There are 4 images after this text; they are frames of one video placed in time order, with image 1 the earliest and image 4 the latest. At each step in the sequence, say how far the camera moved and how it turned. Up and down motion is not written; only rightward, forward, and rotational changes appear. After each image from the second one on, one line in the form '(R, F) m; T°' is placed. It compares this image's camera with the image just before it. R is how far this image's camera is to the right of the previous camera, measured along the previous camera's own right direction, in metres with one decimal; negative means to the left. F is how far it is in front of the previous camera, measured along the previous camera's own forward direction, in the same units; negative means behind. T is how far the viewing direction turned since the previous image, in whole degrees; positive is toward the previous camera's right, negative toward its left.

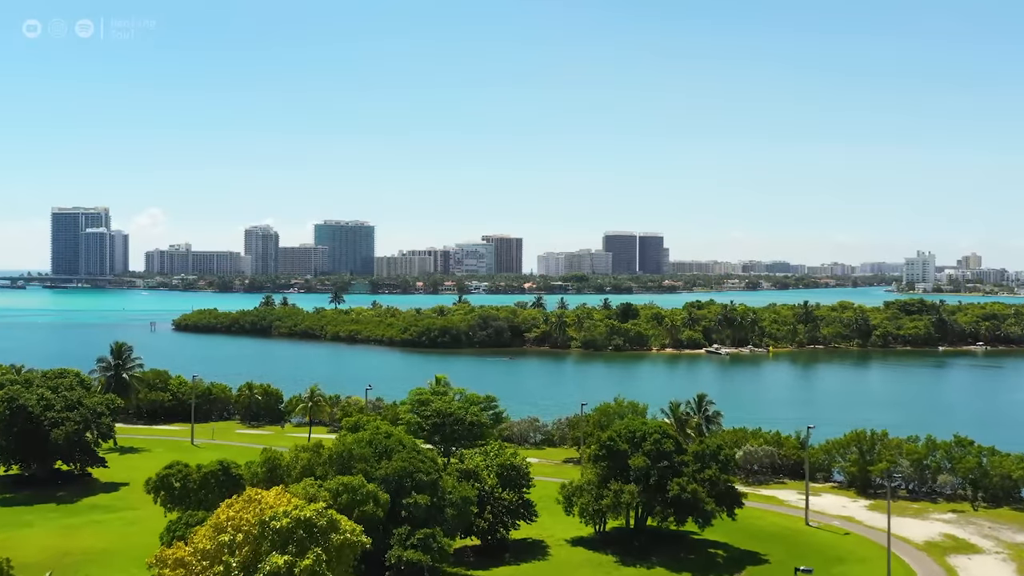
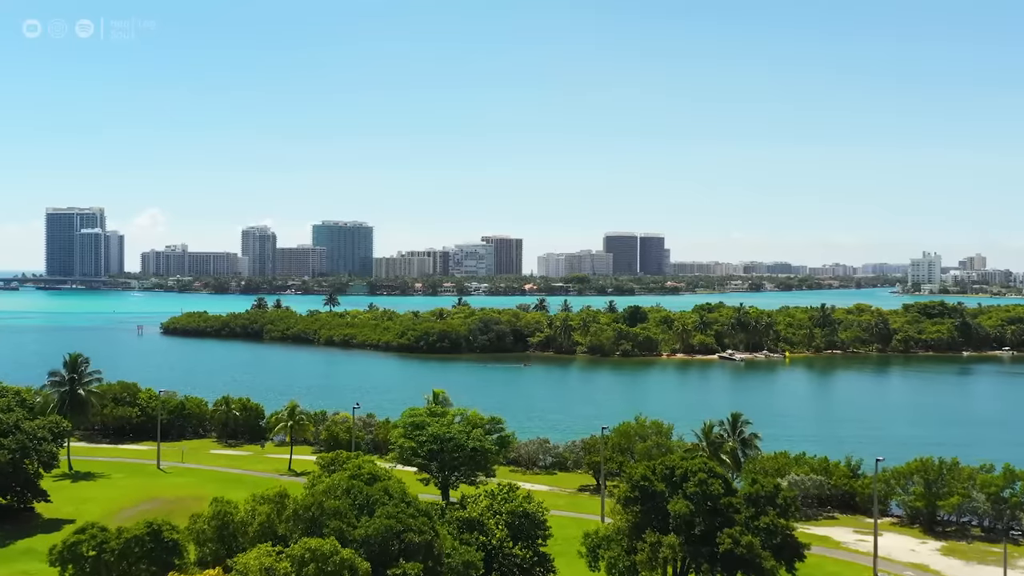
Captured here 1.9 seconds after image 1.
(-0.4, +4.7) m; 0°
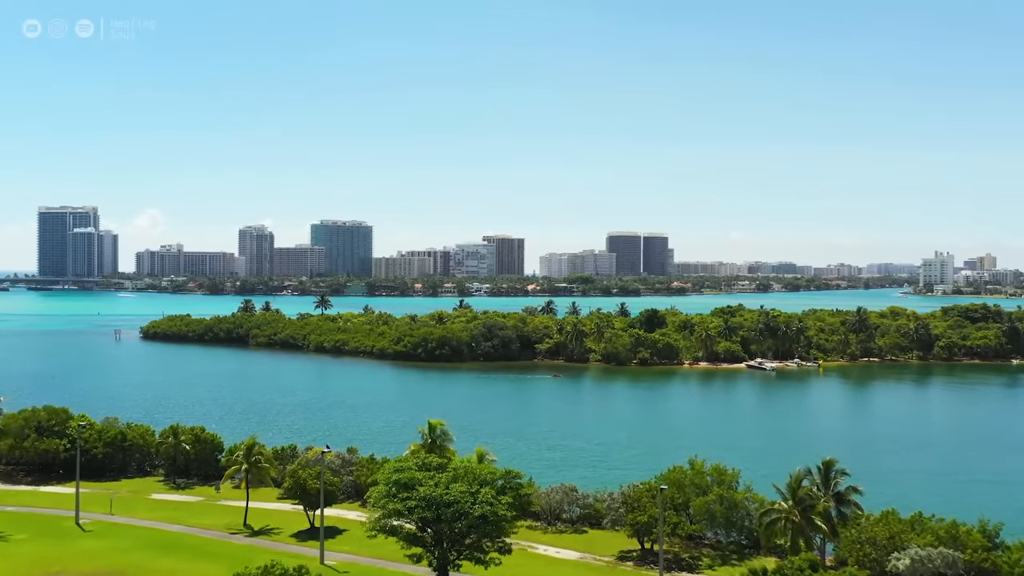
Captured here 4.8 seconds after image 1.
(-0.6, +8.0) m; 0°
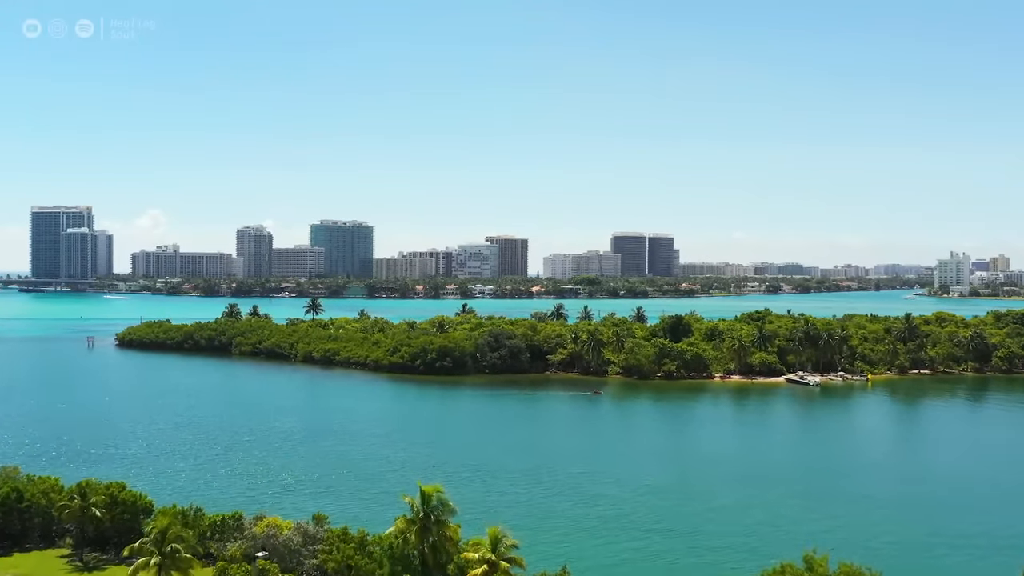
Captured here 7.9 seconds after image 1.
(-0.7, +8.8) m; 0°
